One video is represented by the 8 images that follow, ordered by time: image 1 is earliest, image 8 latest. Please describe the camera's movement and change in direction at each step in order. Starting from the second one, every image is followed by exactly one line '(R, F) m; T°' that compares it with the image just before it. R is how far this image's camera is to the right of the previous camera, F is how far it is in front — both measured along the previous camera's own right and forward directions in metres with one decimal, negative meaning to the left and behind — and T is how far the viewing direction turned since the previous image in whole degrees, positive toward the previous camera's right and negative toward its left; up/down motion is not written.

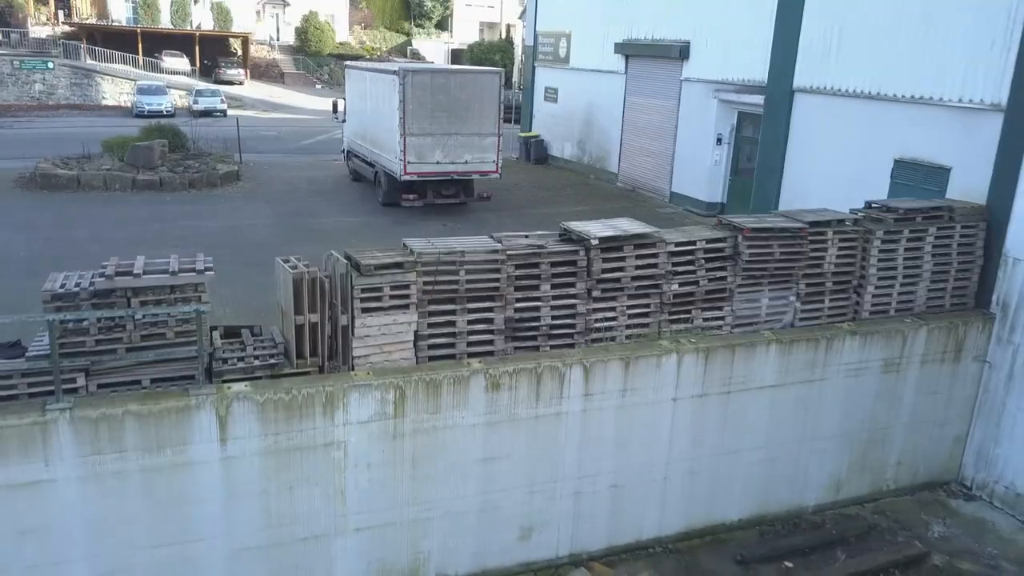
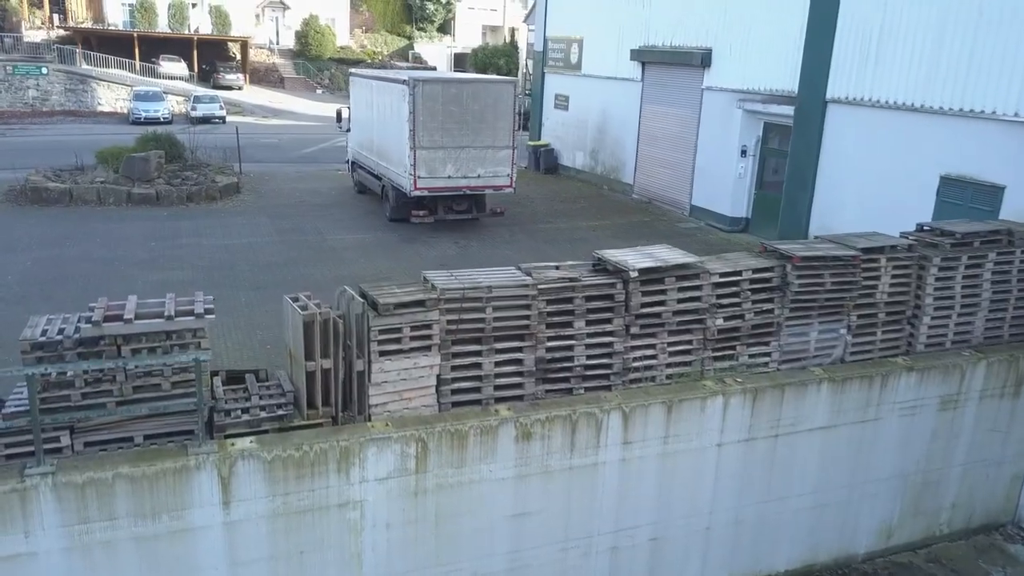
(-0.3, +0.8) m; 0°
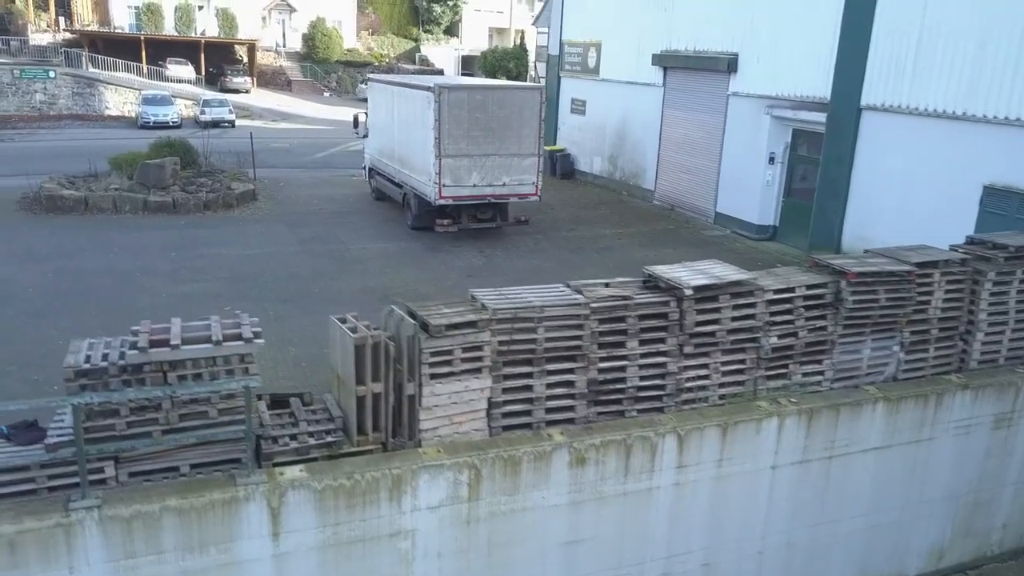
(-0.5, +0.3) m; 0°
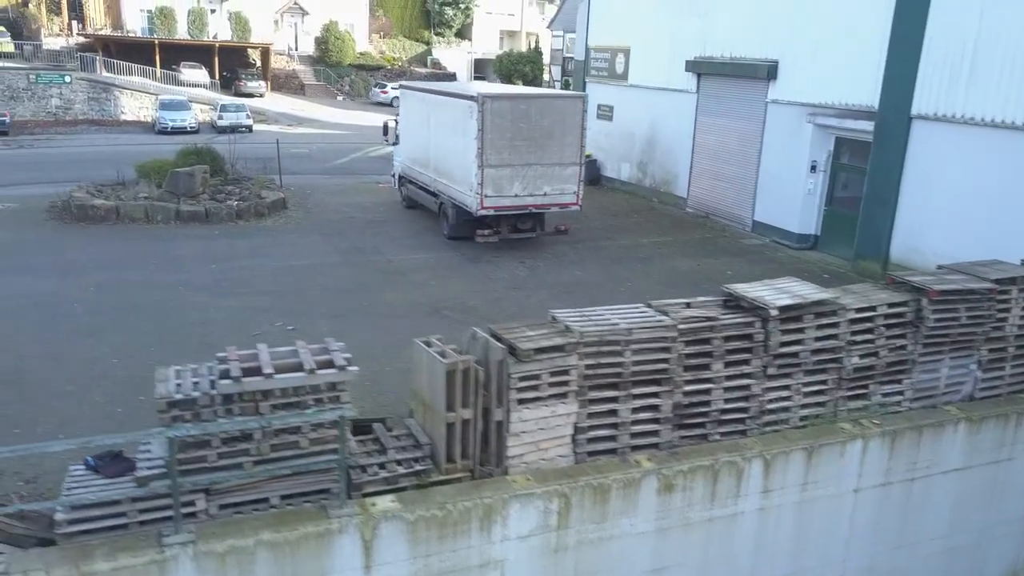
(-0.8, +0.2) m; 0°
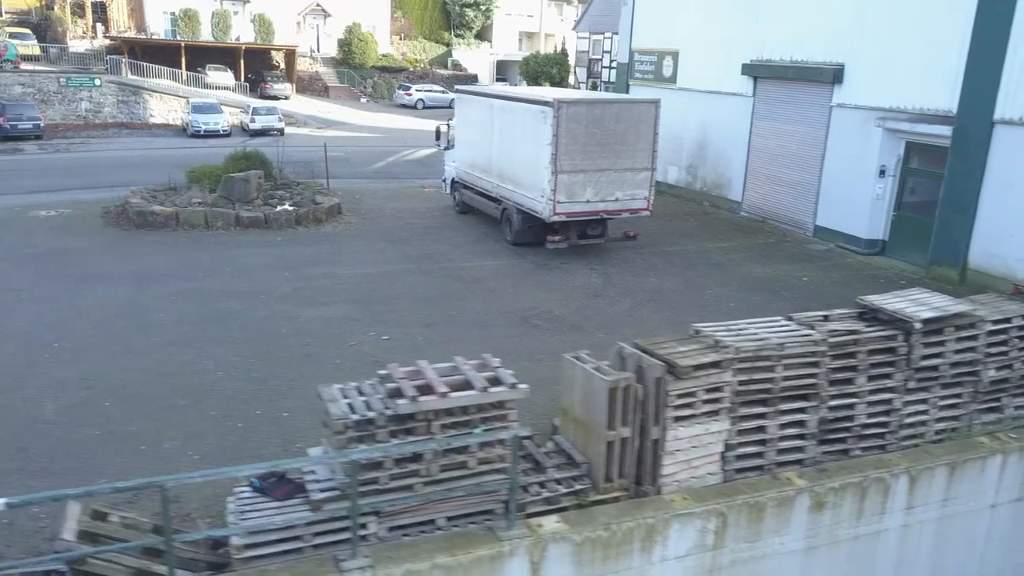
(-1.3, +0.1) m; 0°
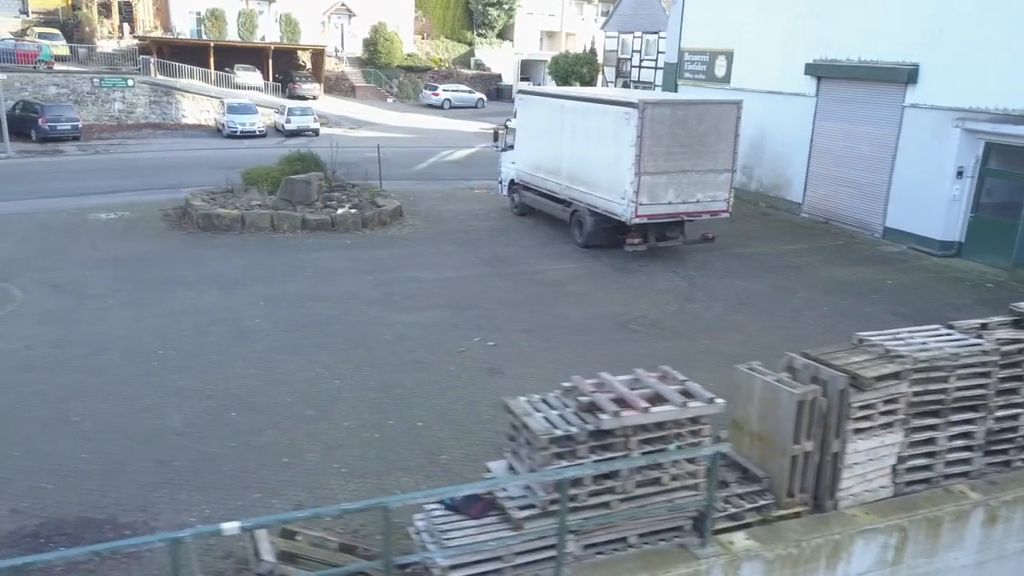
(-1.4, +0.2) m; 0°
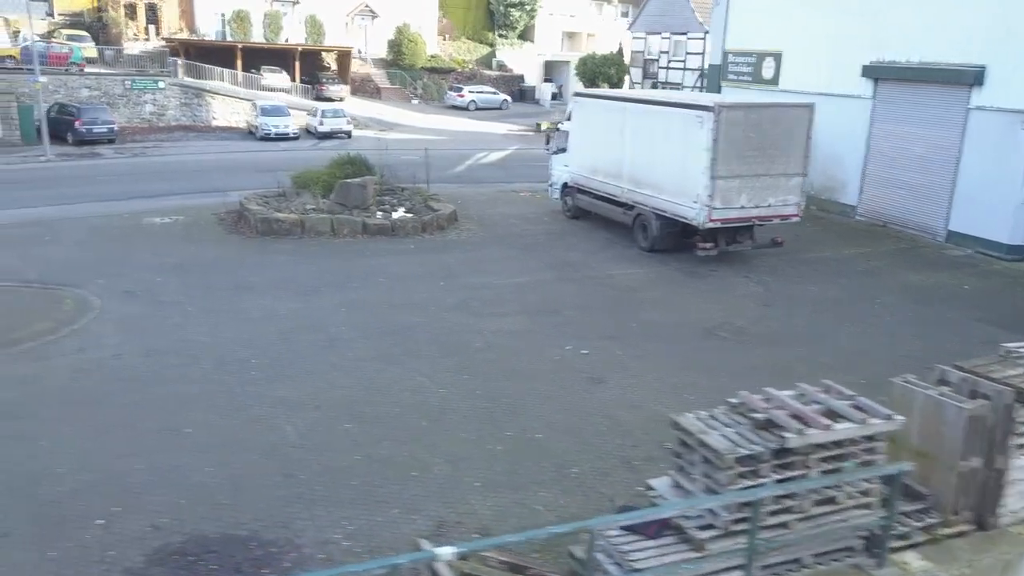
(-1.2, +0.1) m; 0°
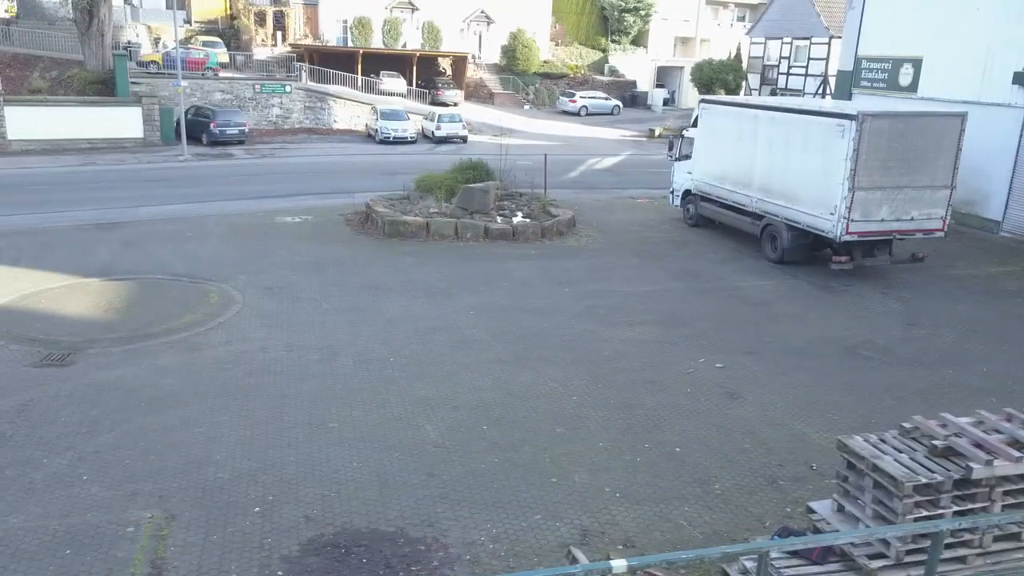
(-0.5, 0.0) m; -7°
